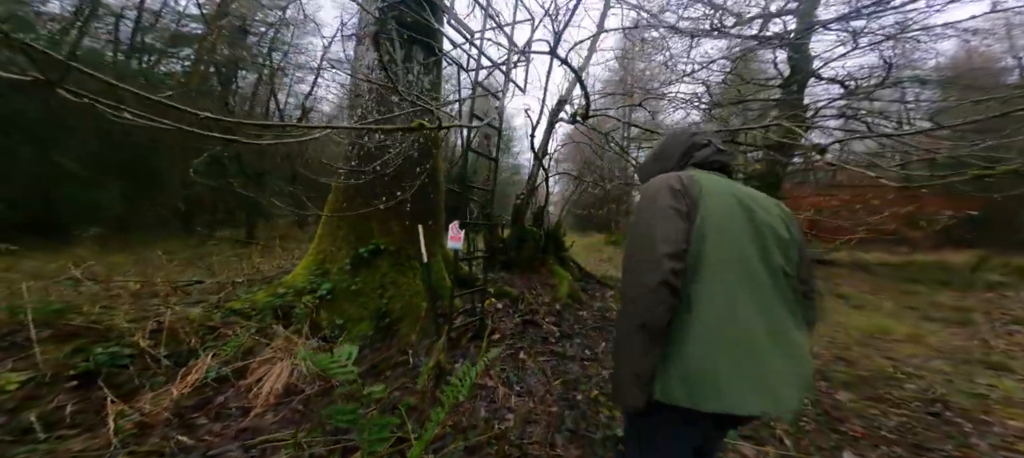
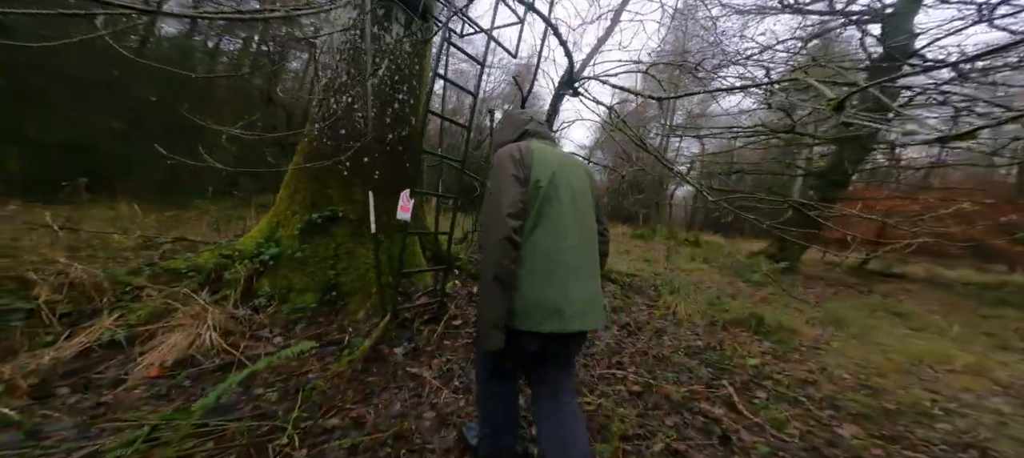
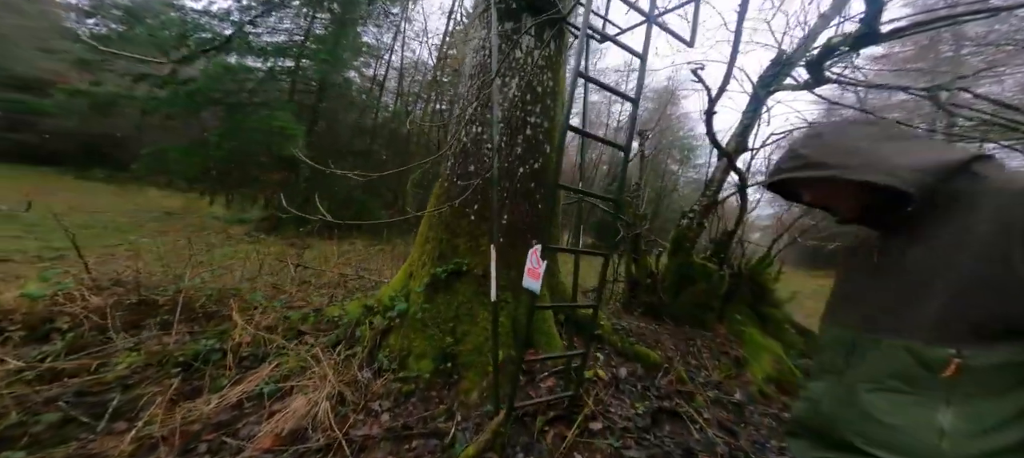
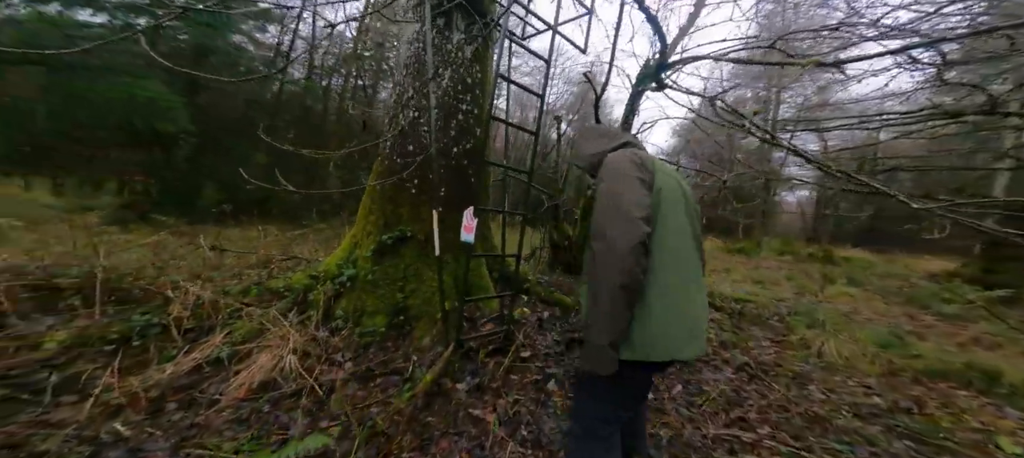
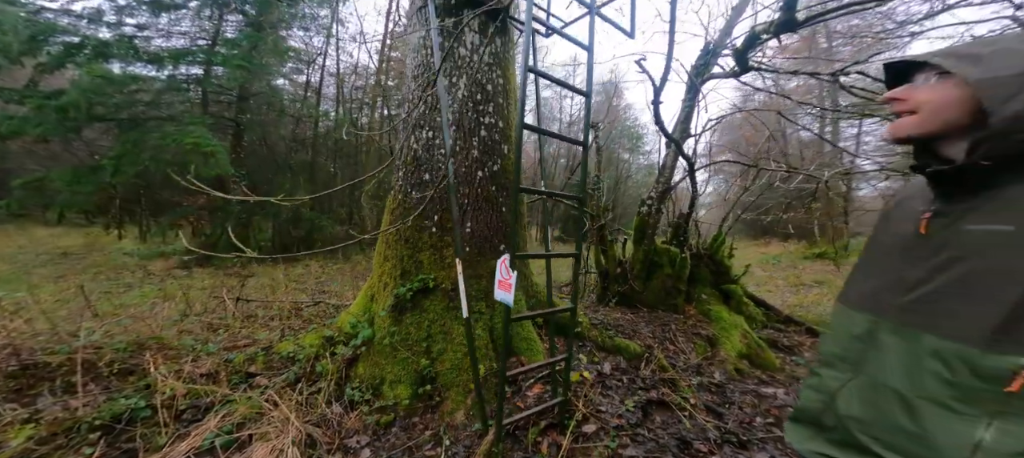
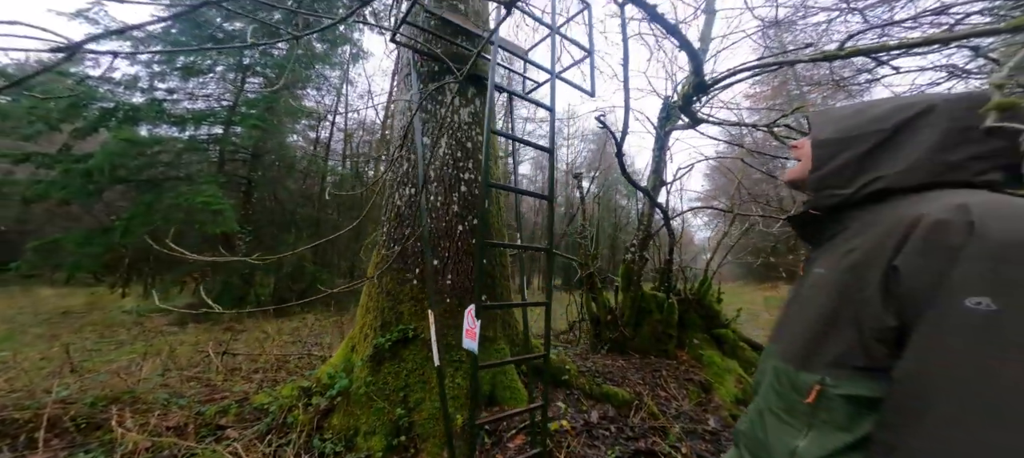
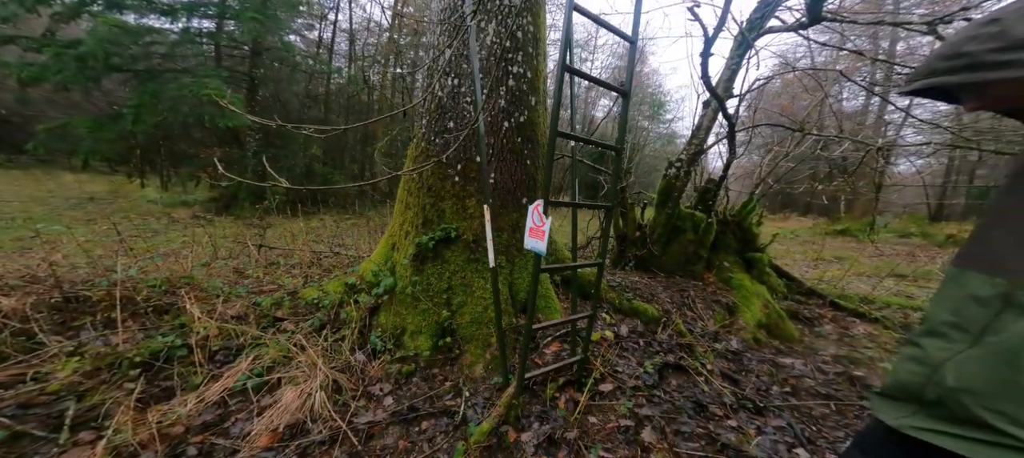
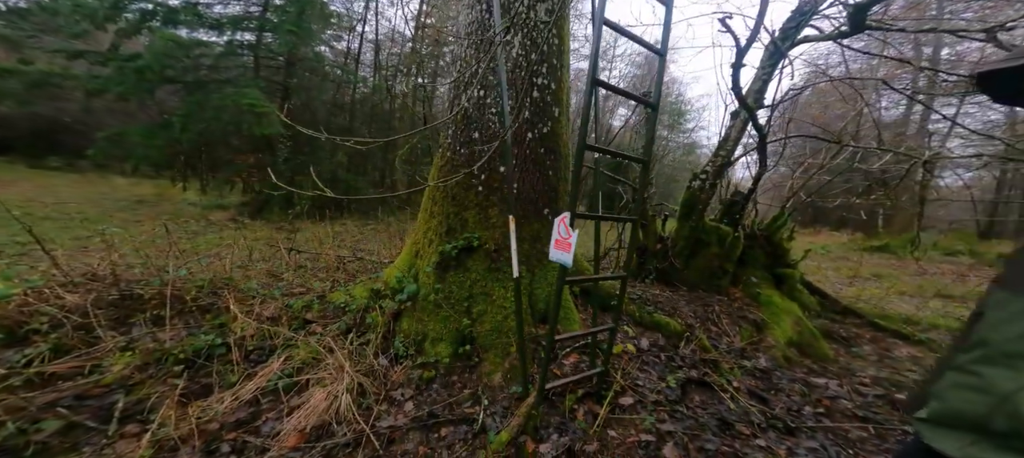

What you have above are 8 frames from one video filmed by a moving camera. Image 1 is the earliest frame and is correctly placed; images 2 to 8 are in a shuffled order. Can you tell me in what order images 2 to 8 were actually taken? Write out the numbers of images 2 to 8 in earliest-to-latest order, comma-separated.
2, 4, 3, 8, 7, 5, 6
